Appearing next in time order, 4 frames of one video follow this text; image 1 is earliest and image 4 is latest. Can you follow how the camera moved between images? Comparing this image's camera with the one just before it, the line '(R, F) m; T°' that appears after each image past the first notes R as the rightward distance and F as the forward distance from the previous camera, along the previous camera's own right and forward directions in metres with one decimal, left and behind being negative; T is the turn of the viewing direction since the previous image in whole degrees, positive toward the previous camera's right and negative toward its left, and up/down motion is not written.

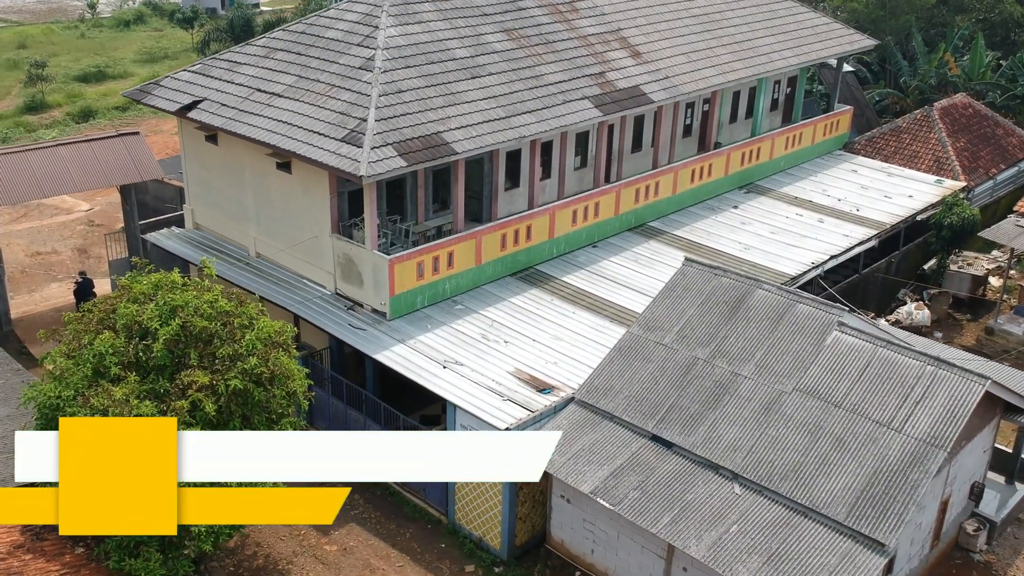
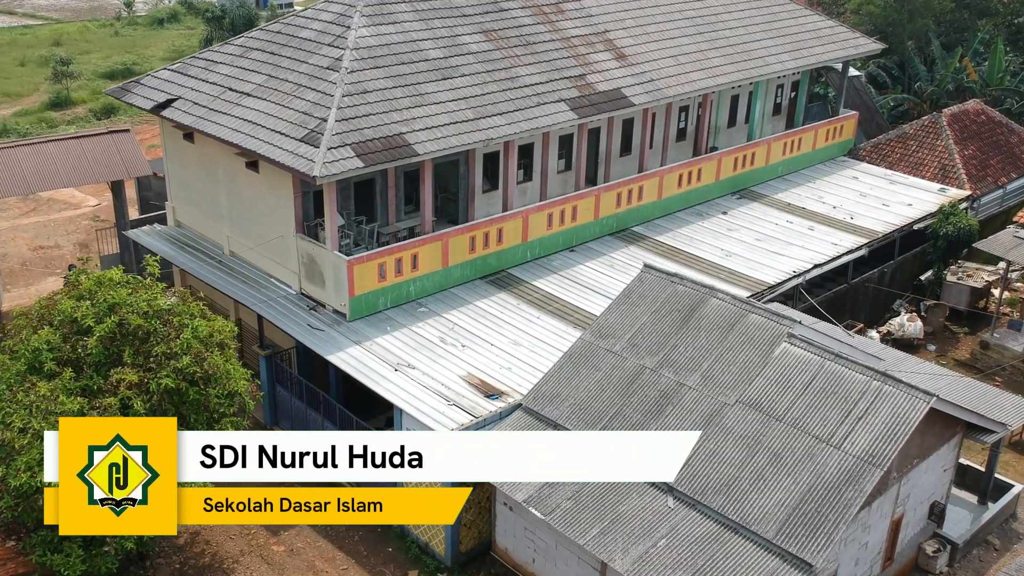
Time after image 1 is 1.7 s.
(+1.3, +0.2) m; -3°
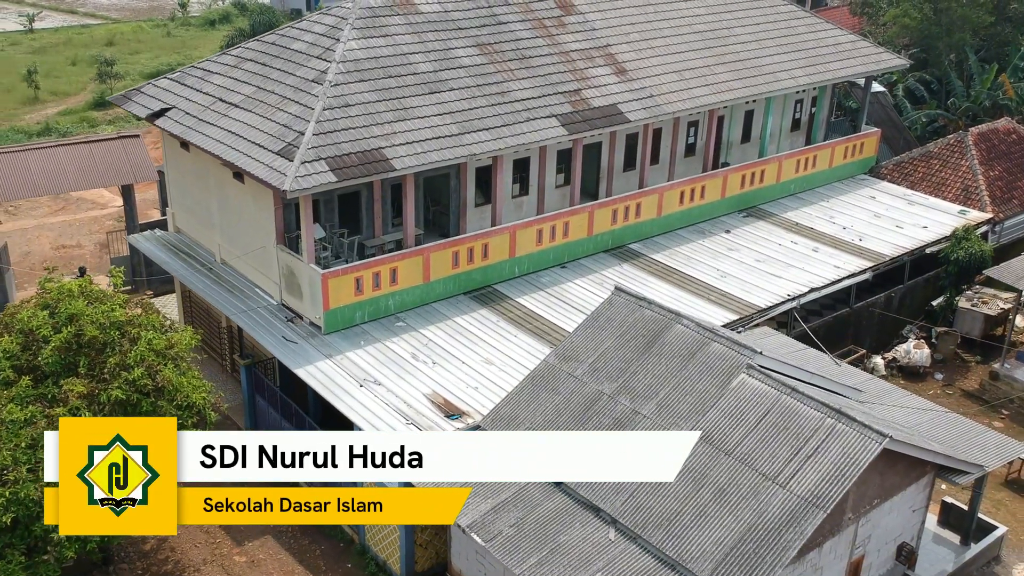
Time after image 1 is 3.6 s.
(+1.3, +0.2) m; -3°
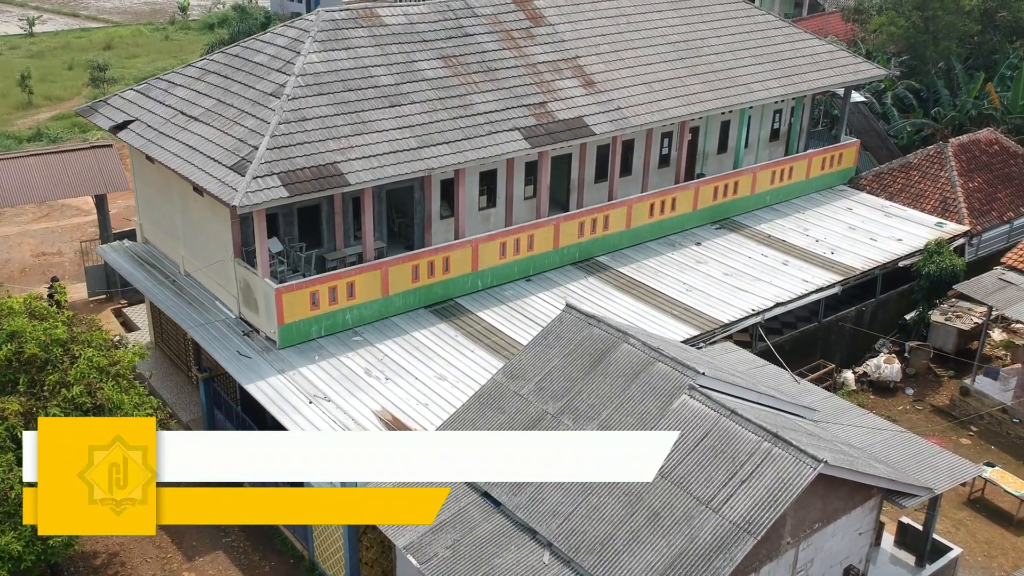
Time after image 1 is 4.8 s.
(+0.9, +0.1) m; -1°
